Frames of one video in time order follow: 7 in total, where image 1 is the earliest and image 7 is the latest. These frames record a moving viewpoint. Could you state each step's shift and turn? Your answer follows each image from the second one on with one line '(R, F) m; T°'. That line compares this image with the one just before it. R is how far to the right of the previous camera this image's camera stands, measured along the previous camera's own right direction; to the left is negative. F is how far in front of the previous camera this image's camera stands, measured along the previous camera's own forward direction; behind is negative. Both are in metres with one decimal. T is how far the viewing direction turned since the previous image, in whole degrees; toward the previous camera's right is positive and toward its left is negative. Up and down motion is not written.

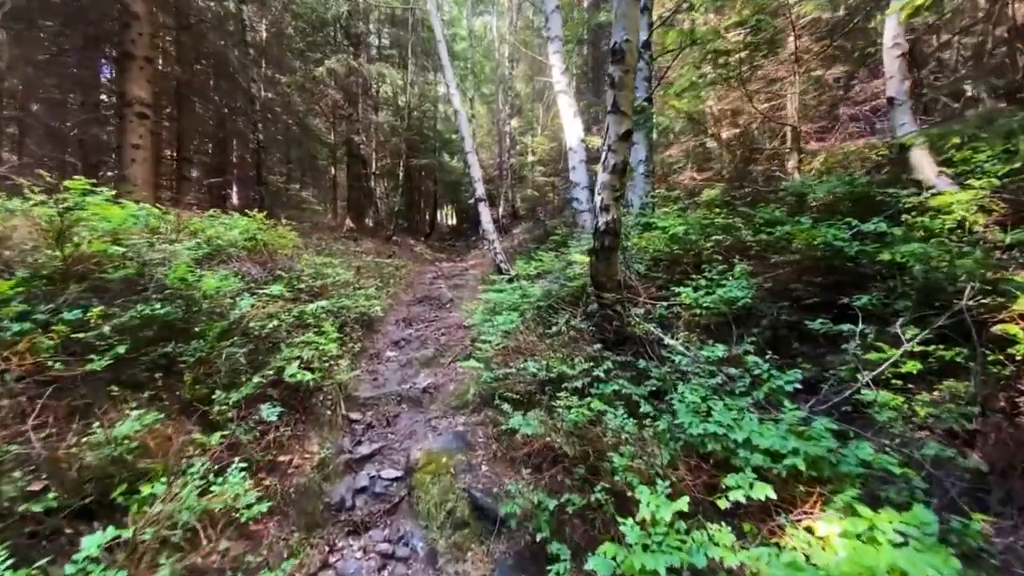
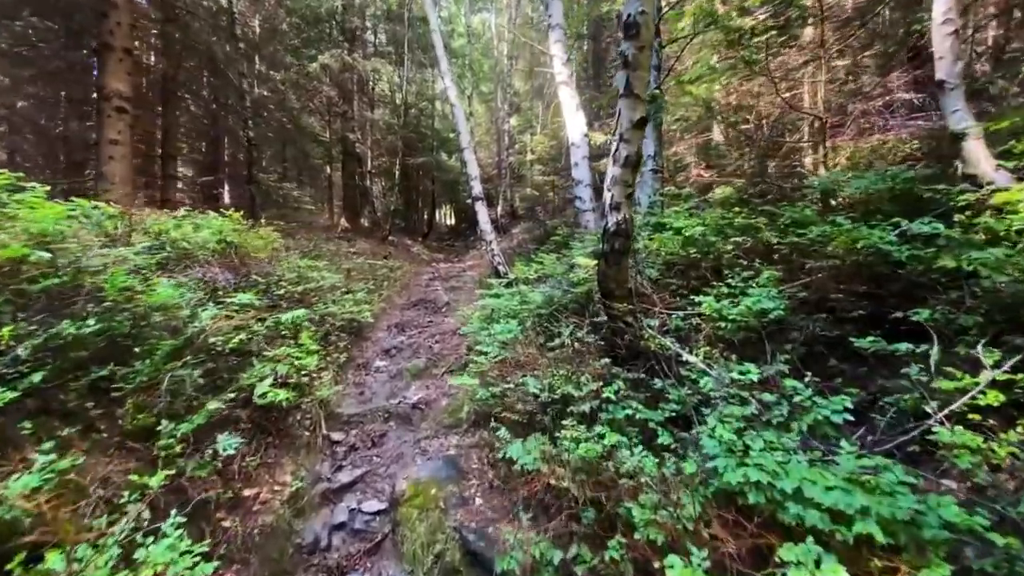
(0.0, +0.6) m; 0°
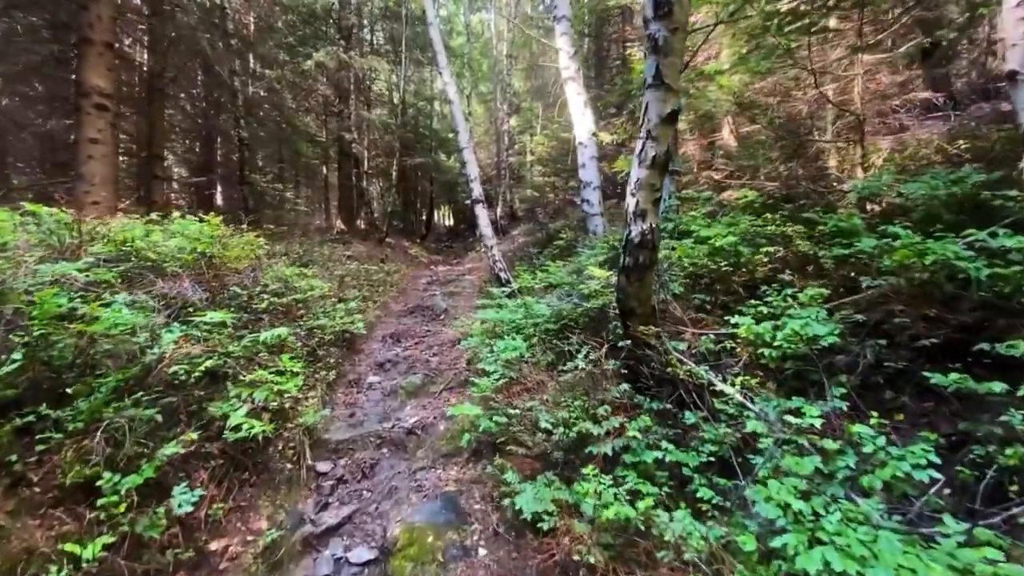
(-0.1, +0.6) m; 0°
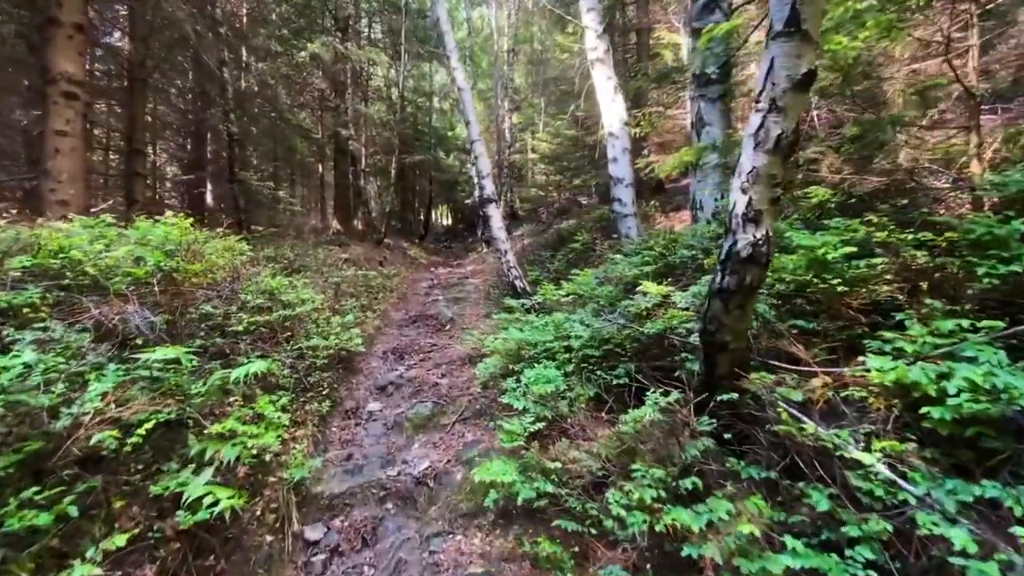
(-0.3, +1.1) m; 0°
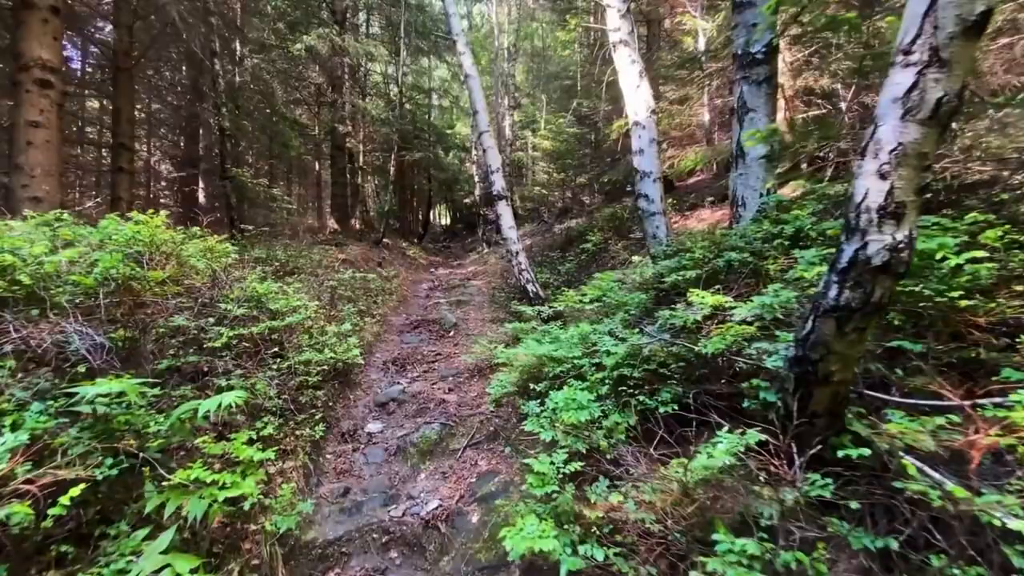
(-0.2, +0.7) m; 0°
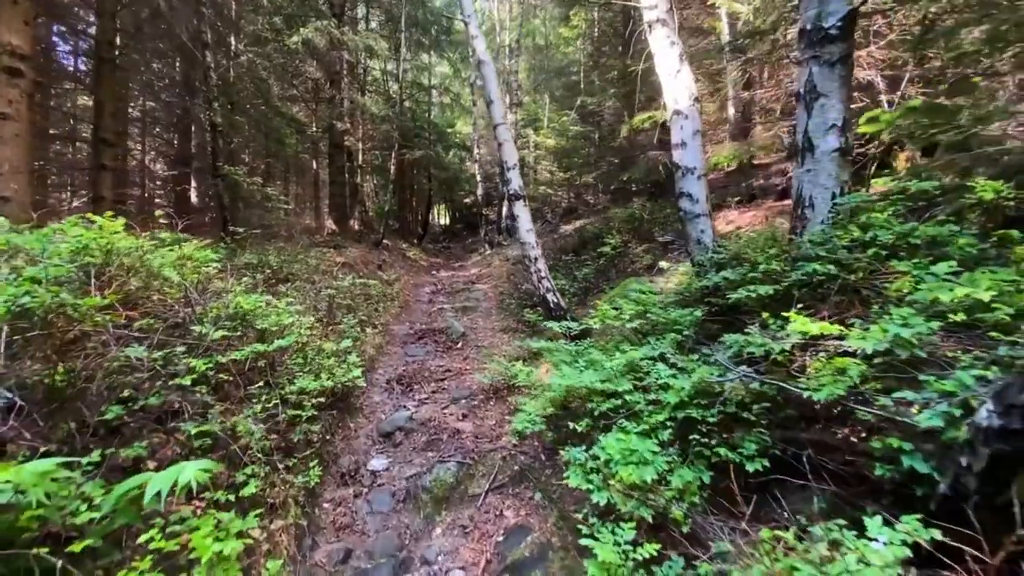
(-0.3, +0.8) m; 0°
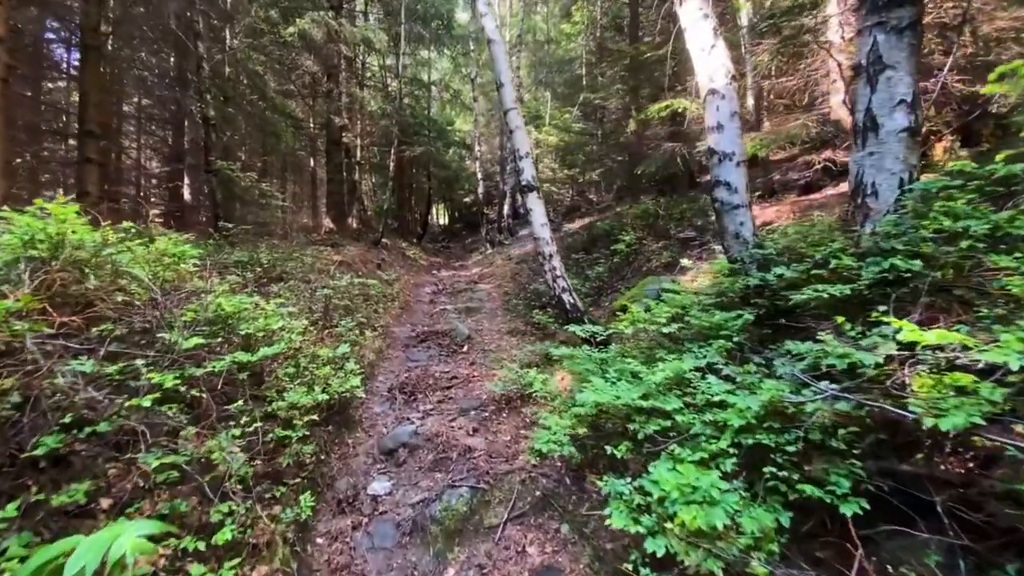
(-0.2, +0.6) m; 0°
